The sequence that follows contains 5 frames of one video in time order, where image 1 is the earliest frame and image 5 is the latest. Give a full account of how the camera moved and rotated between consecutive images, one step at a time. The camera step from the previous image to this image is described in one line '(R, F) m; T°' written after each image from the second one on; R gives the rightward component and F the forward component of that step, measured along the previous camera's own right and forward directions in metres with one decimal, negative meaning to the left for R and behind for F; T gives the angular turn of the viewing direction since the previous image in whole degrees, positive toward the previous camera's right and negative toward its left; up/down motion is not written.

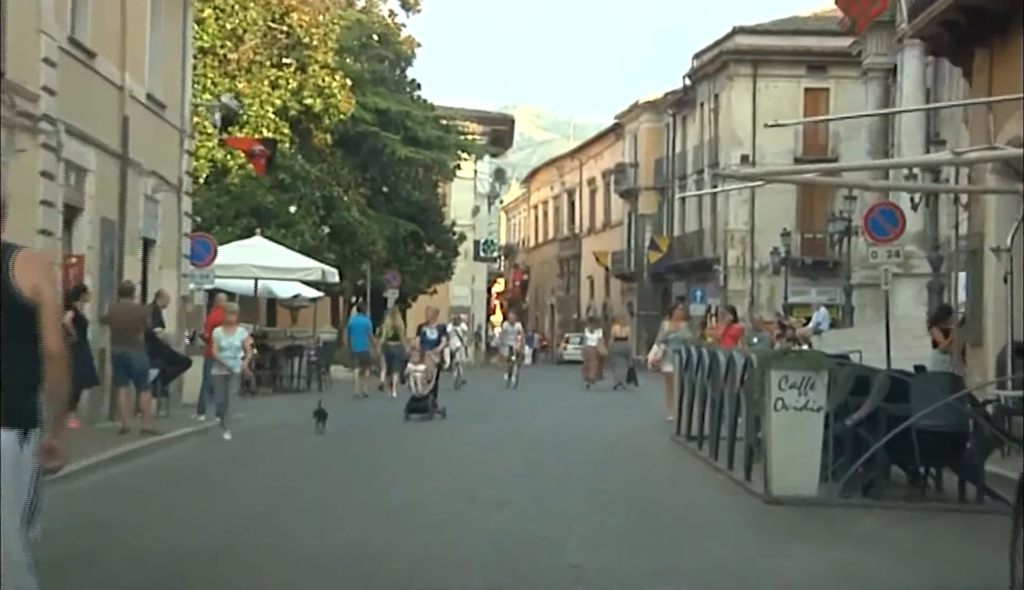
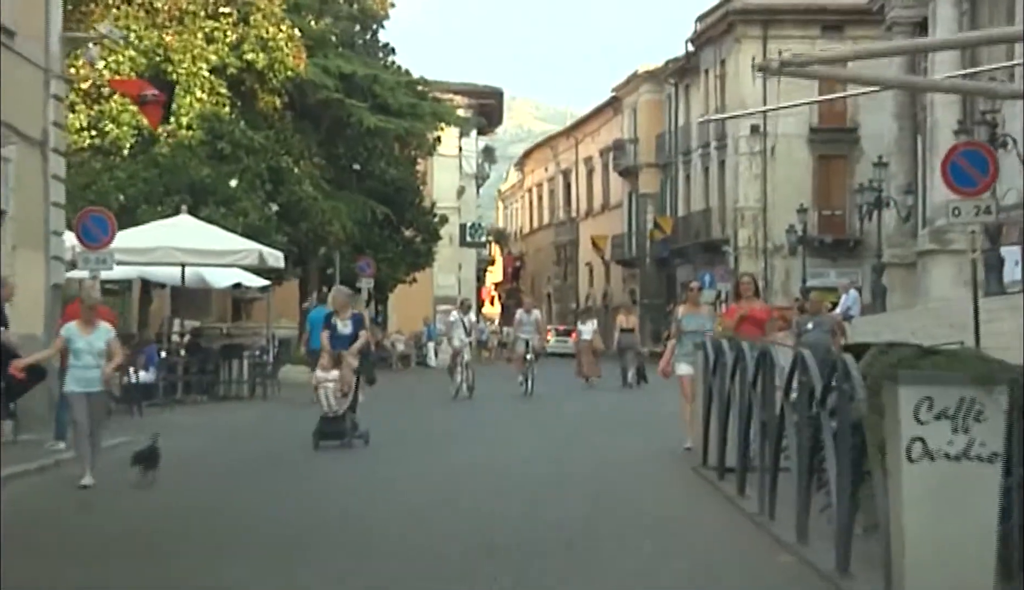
(+0.3, +5.1) m; 0°
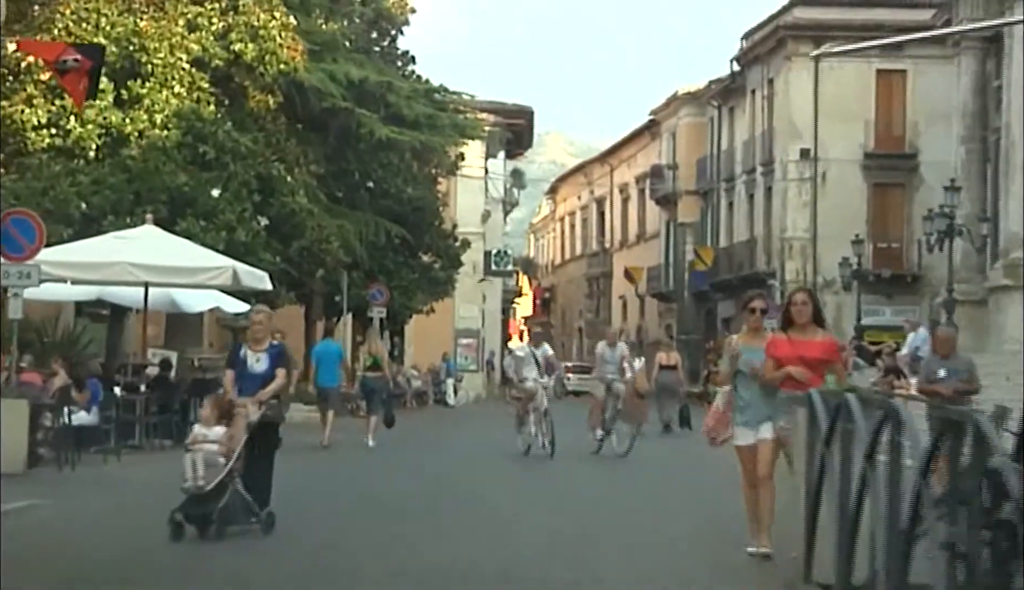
(+0.1, +4.0) m; -1°
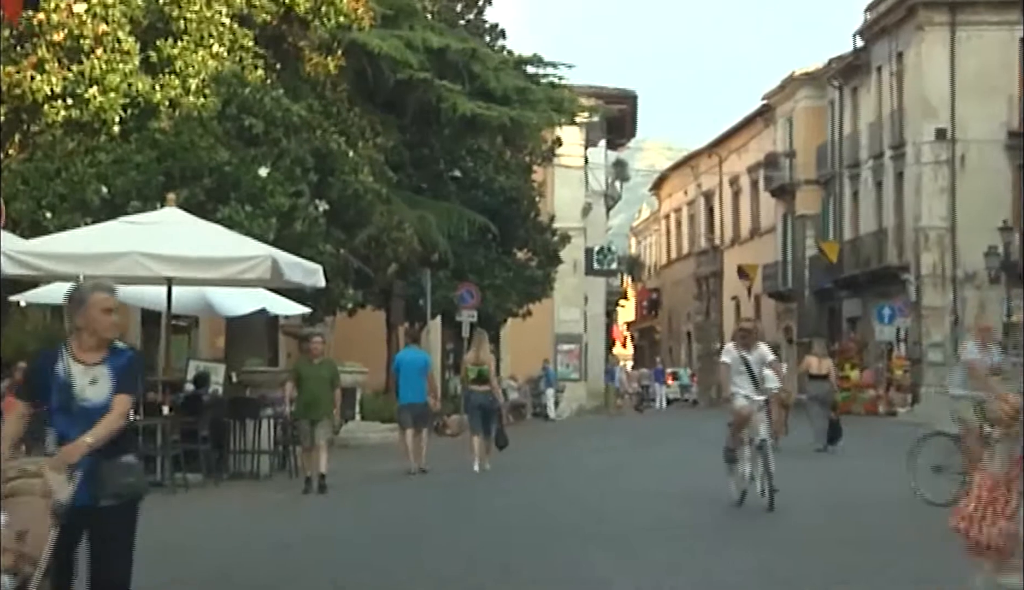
(-0.1, +4.4) m; -3°
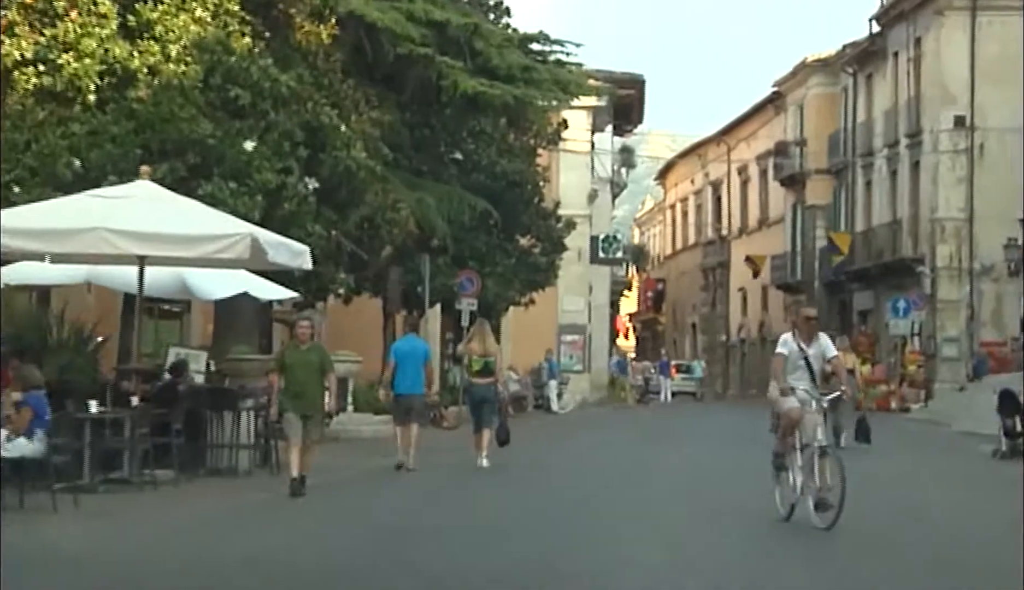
(0.0, +1.4) m; 0°
